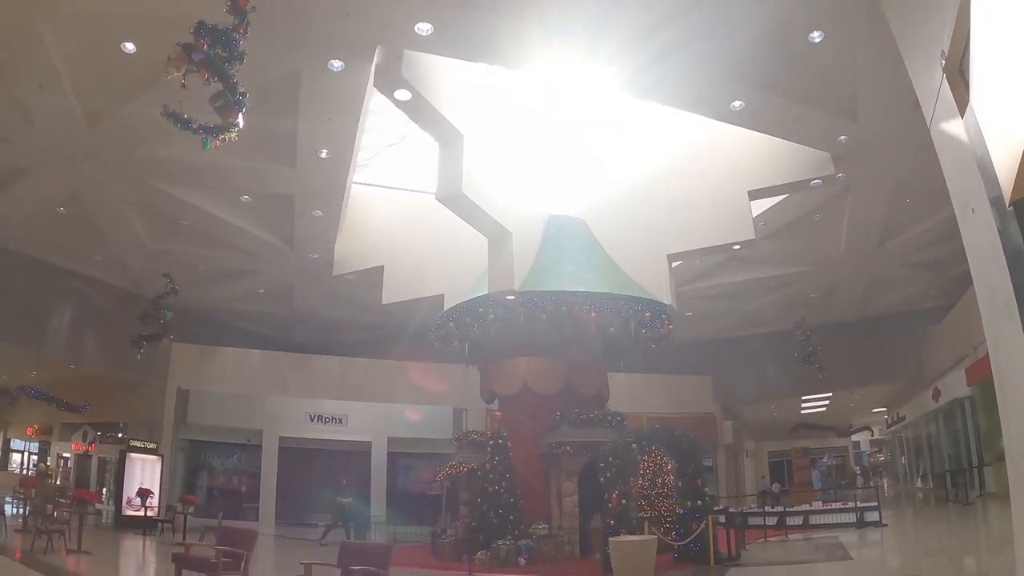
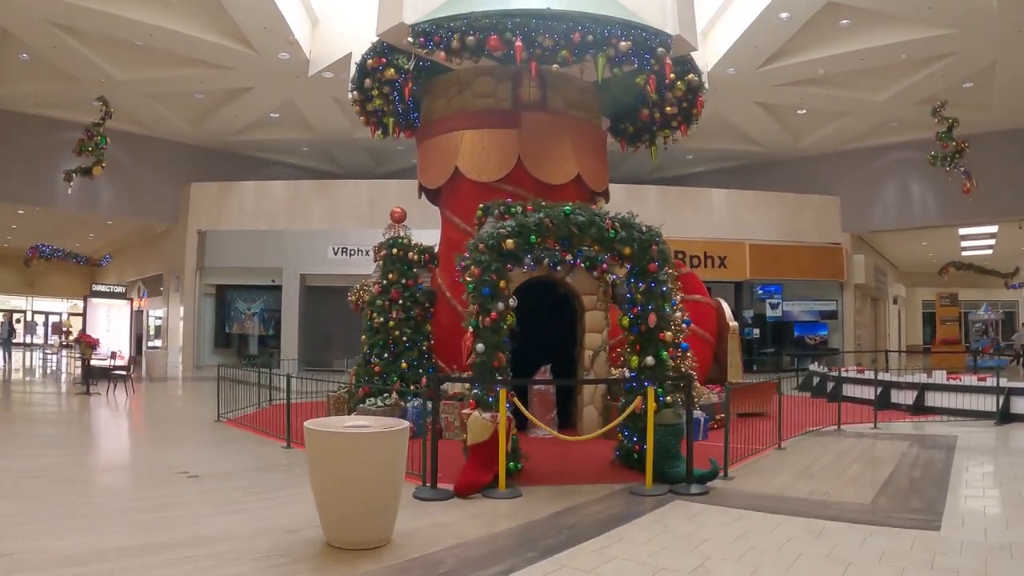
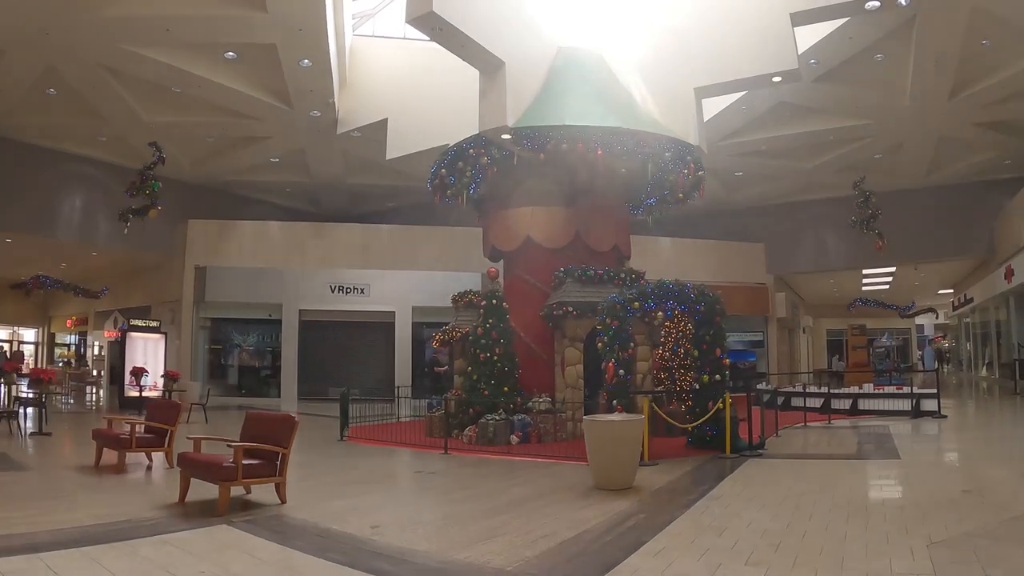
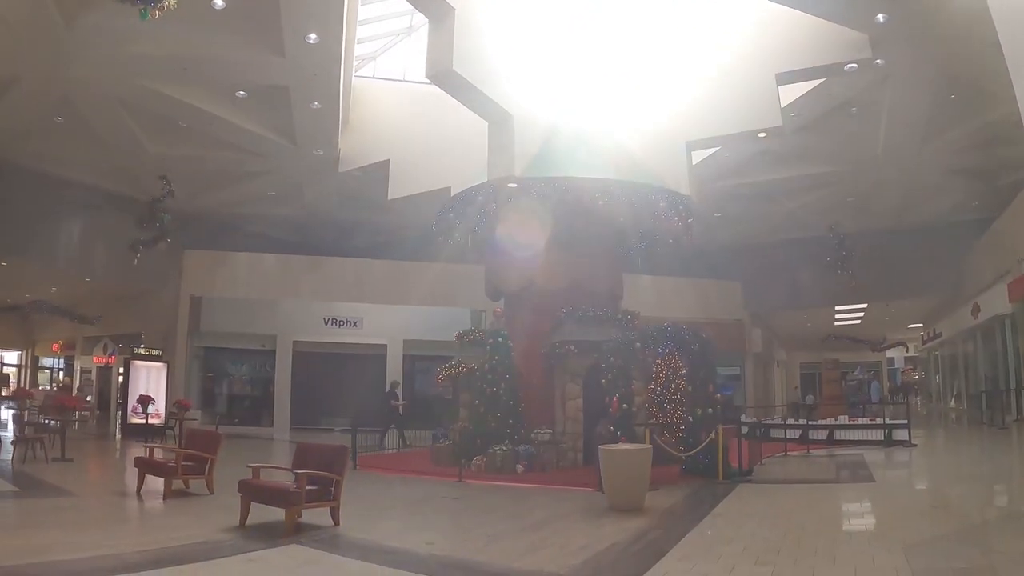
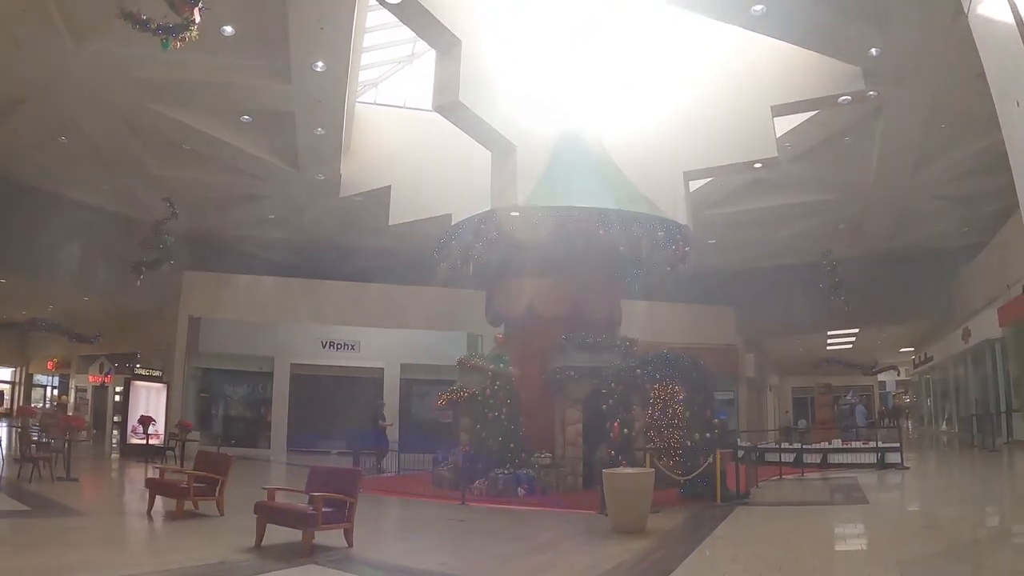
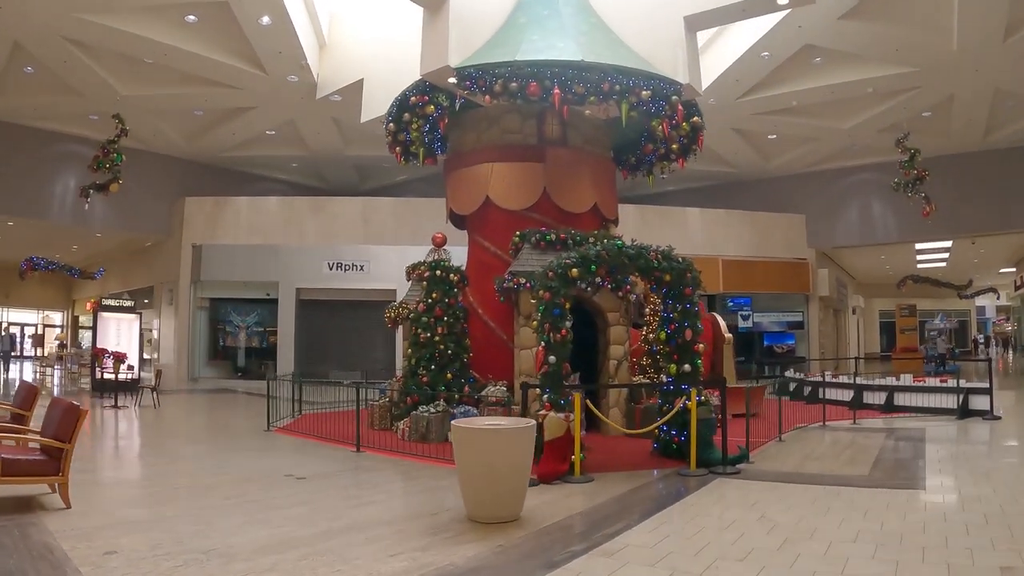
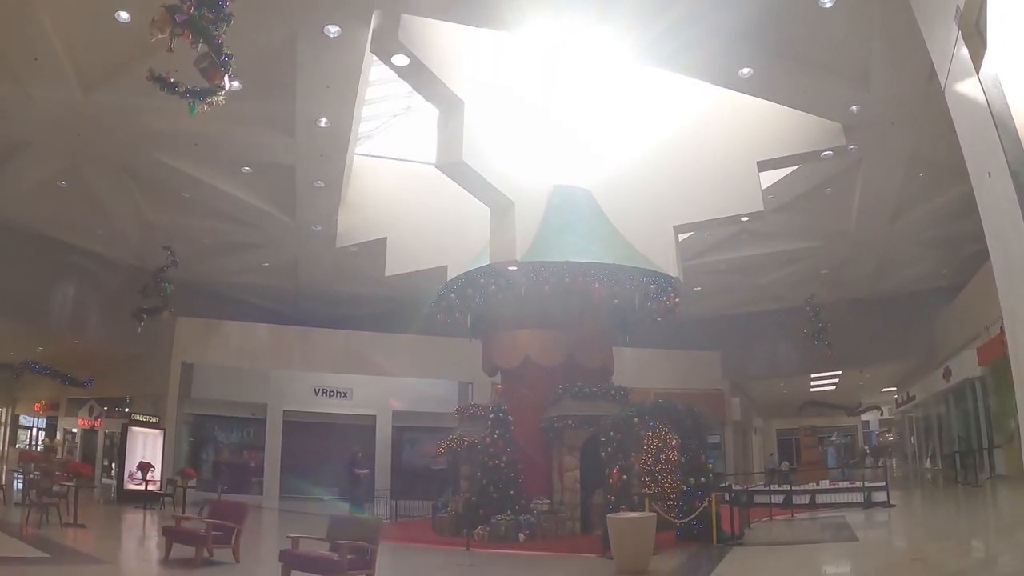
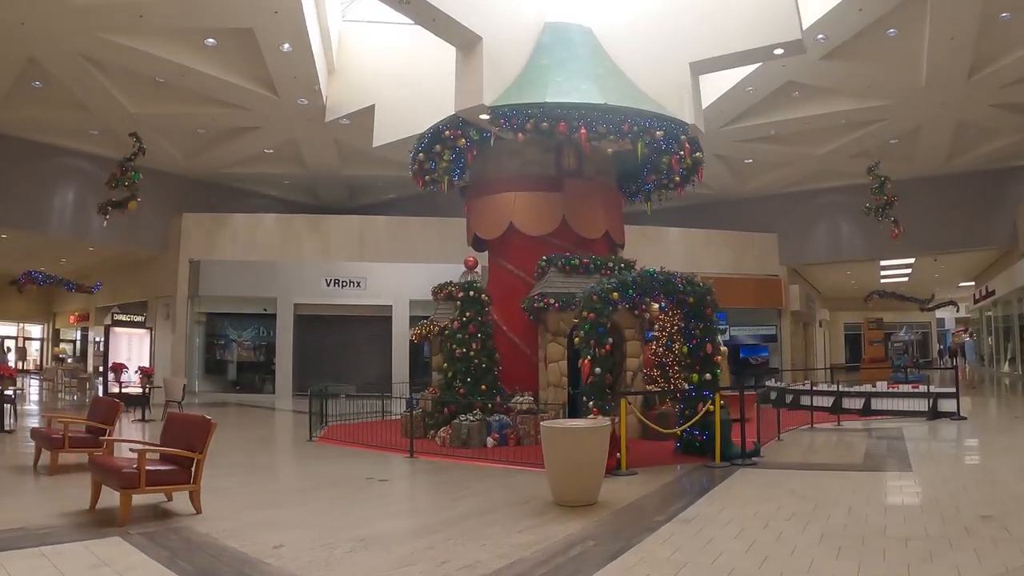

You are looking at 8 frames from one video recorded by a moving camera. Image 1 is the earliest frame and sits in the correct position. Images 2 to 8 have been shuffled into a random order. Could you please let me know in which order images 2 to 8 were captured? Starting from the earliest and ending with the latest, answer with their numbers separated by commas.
7, 5, 4, 3, 8, 6, 2
